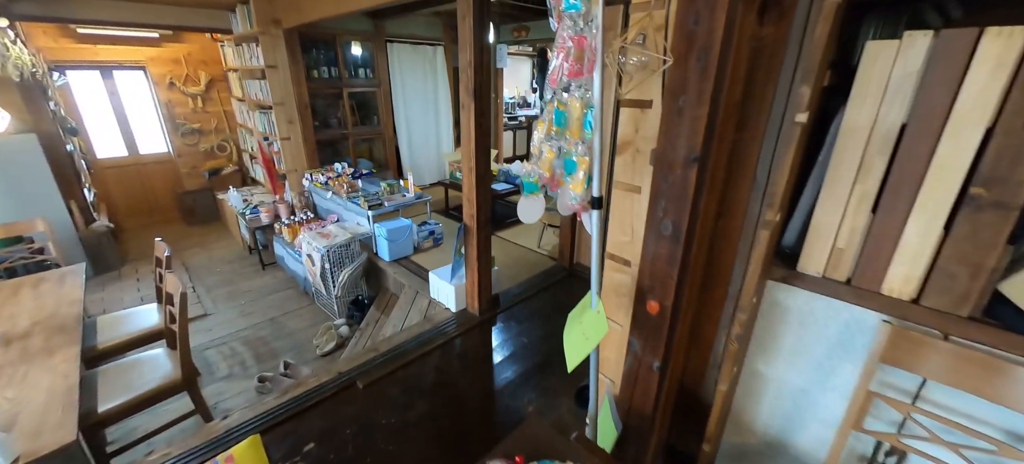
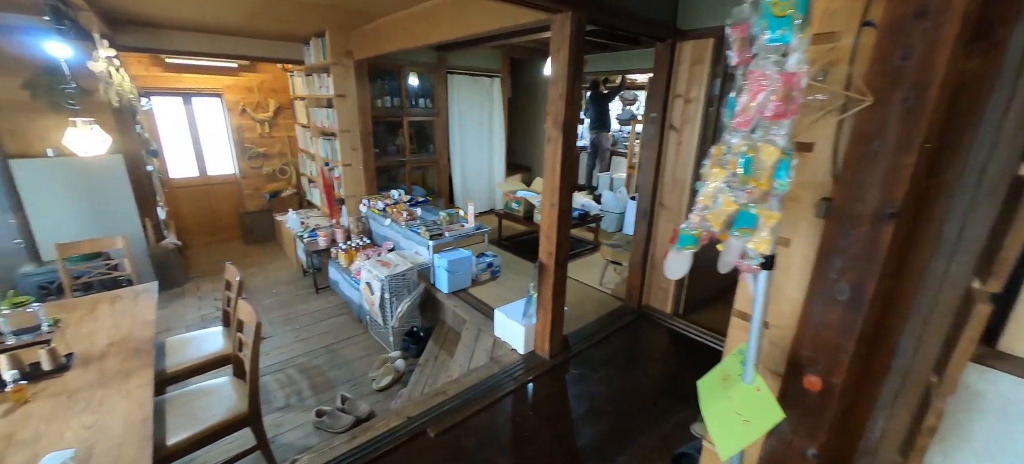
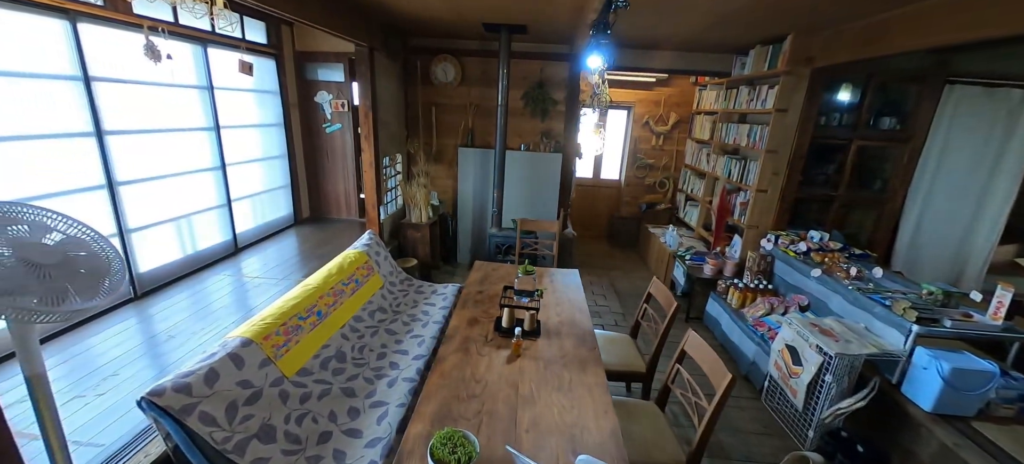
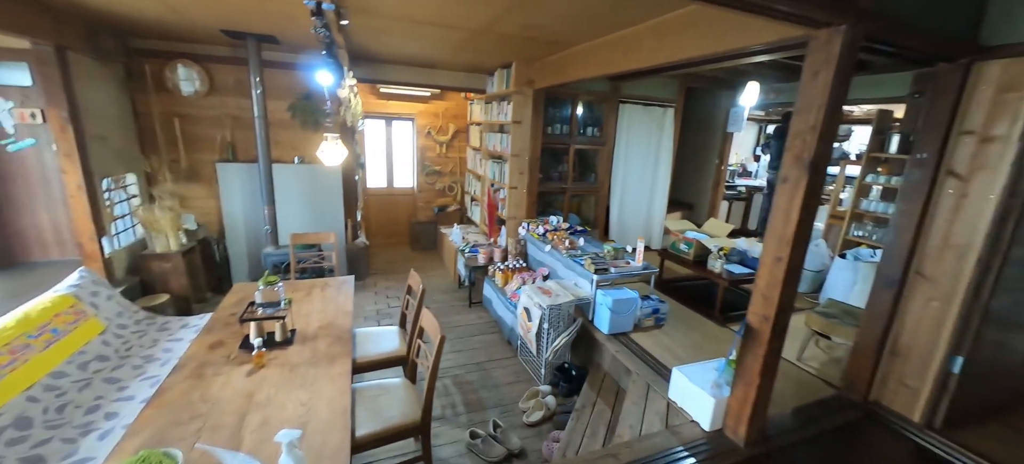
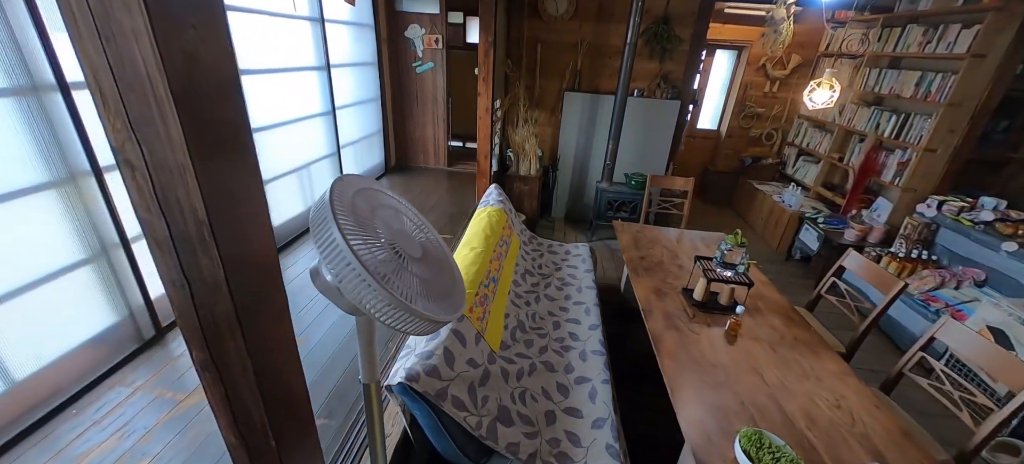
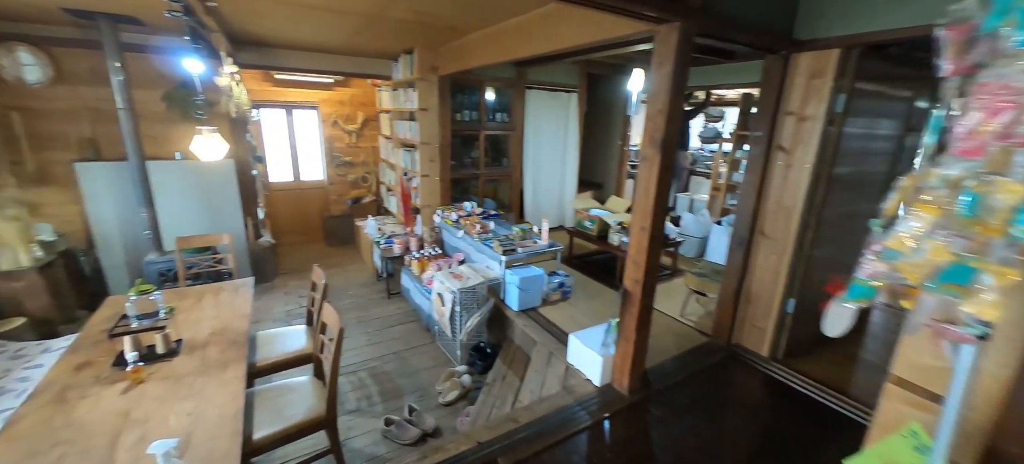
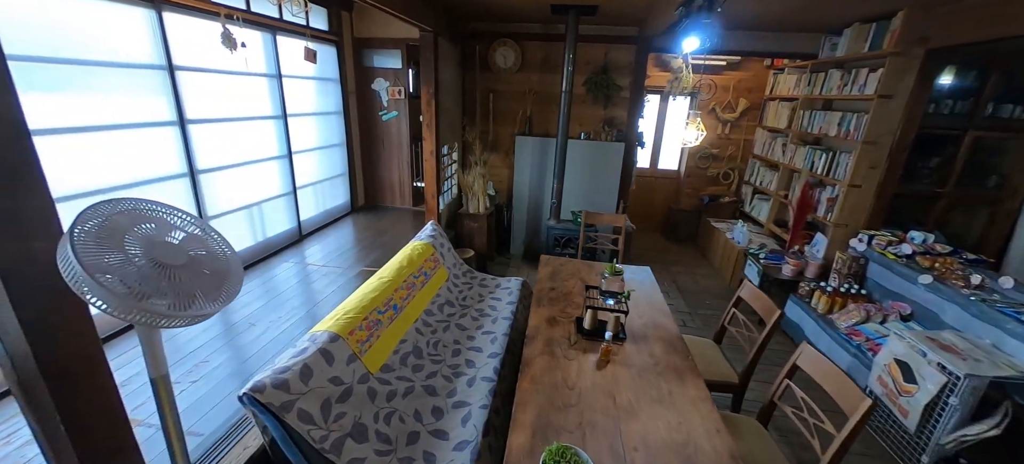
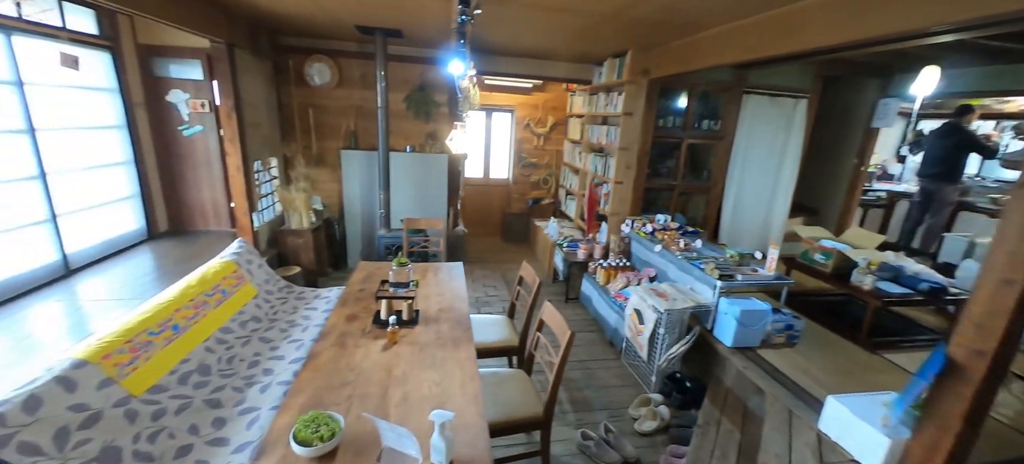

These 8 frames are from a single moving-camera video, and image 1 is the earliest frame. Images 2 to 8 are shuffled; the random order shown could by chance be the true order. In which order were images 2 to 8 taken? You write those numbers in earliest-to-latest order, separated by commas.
2, 6, 4, 8, 3, 7, 5
